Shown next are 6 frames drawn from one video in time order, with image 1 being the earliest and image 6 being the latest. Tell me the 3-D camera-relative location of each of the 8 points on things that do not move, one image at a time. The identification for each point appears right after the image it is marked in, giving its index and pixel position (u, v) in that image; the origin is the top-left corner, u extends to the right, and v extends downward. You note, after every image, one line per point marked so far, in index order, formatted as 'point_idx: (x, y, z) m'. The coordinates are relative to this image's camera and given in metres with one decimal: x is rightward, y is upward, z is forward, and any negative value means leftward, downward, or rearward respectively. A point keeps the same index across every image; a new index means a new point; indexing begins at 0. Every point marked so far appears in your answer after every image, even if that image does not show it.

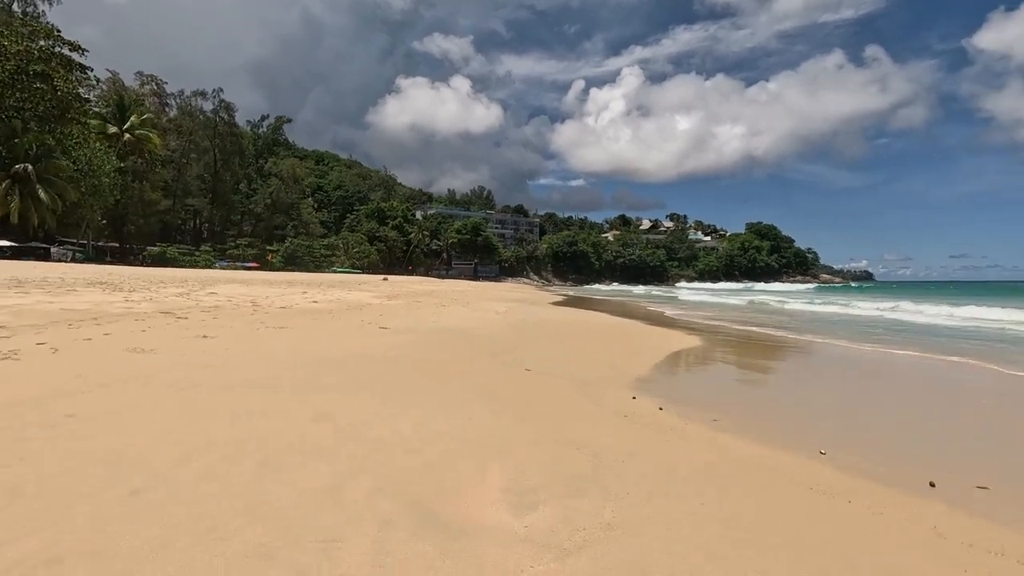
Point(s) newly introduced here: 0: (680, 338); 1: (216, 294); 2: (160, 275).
0: (+5.2, -1.5, +17.1) m
1: (-6.5, -0.1, +11.8) m
2: (-10.0, +0.4, +15.4) m
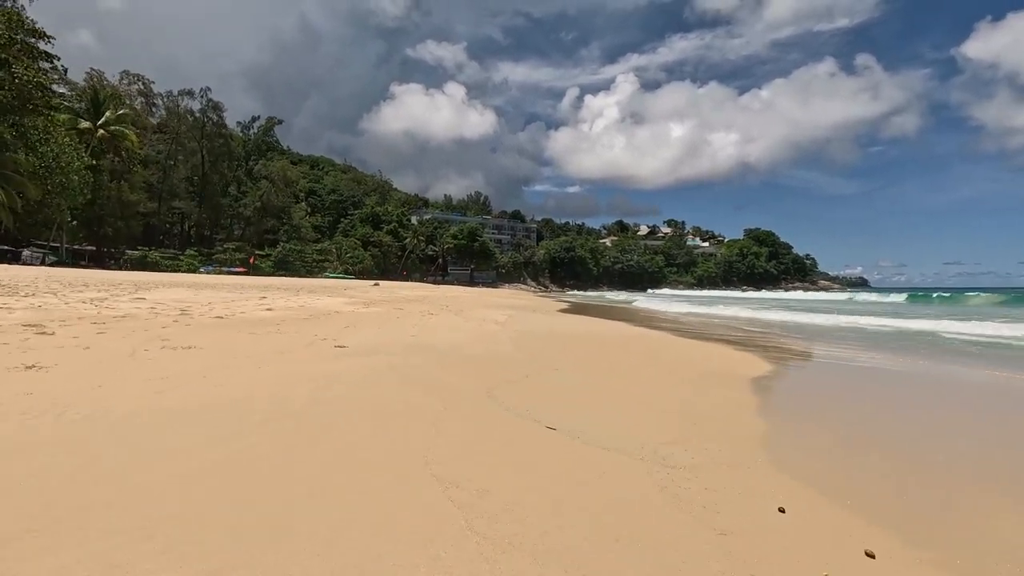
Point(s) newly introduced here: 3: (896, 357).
0: (+5.2, -1.7, +14.8) m
1: (-6.4, -0.2, +9.4) m
2: (-9.9, +0.3, +13.0) m
3: (+11.1, -2.0, +15.6) m
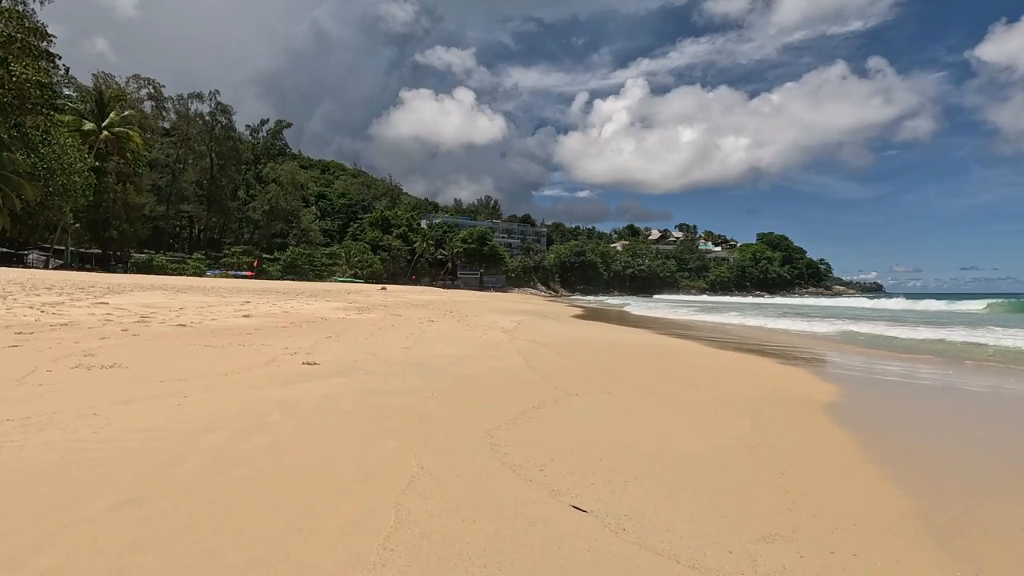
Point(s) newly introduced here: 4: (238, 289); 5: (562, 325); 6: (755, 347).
0: (+5.5, -1.8, +13.5) m
1: (-6.3, -0.2, +8.3) m
2: (-9.7, +0.2, +12.0) m
3: (+11.4, -2.1, +14.2) m
4: (-9.5, 0.0, +18.7) m
5: (+1.6, -1.2, +17.2) m
6: (+8.1, -1.9, +17.8) m
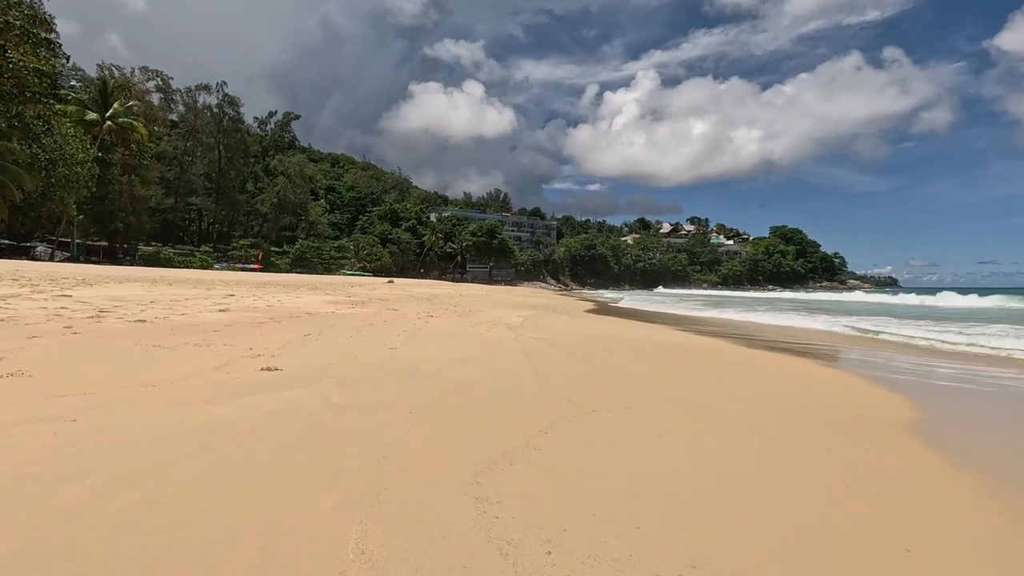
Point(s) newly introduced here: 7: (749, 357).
0: (+5.7, -1.6, +12.5) m
1: (-6.2, -0.1, +7.5) m
2: (-9.6, +0.4, +11.3) m
3: (+11.5, -1.9, +13.1) m
4: (-9.2, +0.2, +18.0) m
5: (+1.9, -1.0, +16.3) m
6: (+8.3, -1.7, +16.8) m
7: (+5.6, -1.6, +12.8) m
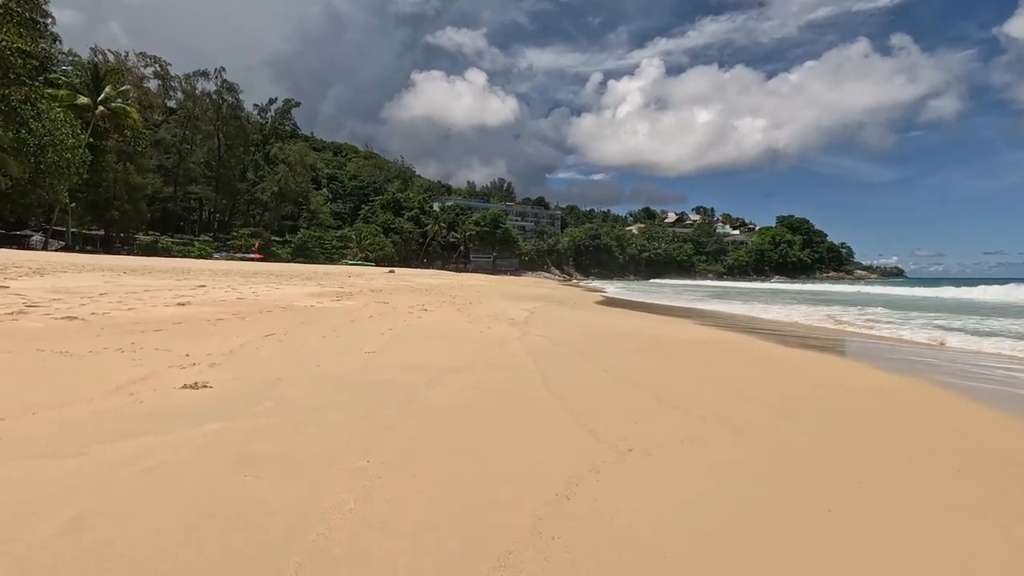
0: (+5.7, -1.4, +11.4) m
1: (-6.1, 0.0, +6.5) m
2: (-9.5, +0.5, +10.3) m
3: (+11.6, -1.7, +12.1) m
4: (-9.1, +0.5, +17.0) m
5: (+2.0, -0.7, +15.3) m
6: (+8.4, -1.5, +15.7) m
7: (+5.7, -1.4, +11.8) m
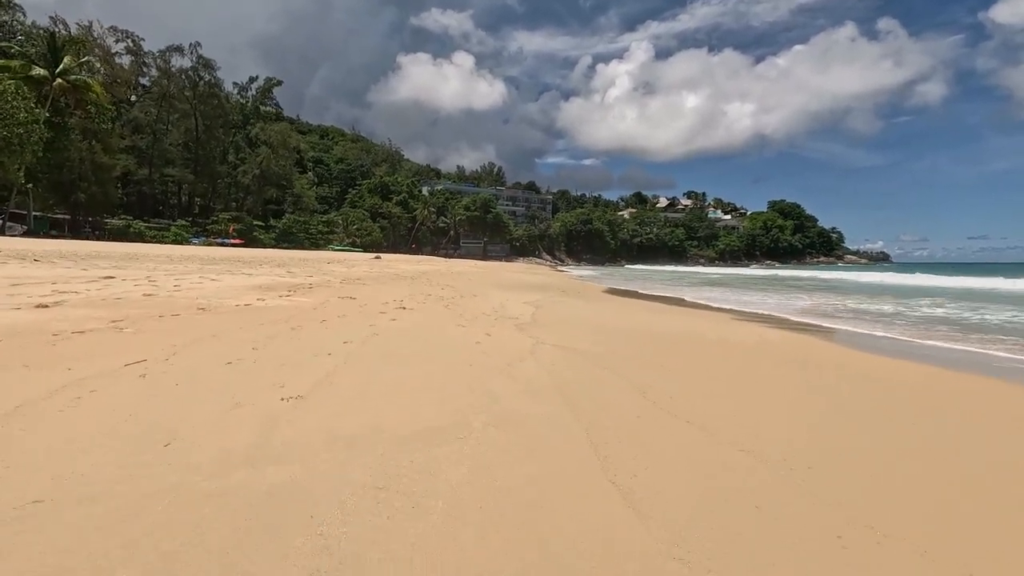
0: (+5.7, -1.2, +9.6) m
1: (-6.0, +0.1, +4.5) m
2: (-9.5, +0.7, +8.2) m
3: (+11.6, -1.5, +10.4) m
4: (-9.2, +0.8, +14.9) m
5: (+1.9, -0.4, +13.4) m
6: (+8.3, -1.1, +14.0) m
7: (+5.7, -1.2, +10.0) m
